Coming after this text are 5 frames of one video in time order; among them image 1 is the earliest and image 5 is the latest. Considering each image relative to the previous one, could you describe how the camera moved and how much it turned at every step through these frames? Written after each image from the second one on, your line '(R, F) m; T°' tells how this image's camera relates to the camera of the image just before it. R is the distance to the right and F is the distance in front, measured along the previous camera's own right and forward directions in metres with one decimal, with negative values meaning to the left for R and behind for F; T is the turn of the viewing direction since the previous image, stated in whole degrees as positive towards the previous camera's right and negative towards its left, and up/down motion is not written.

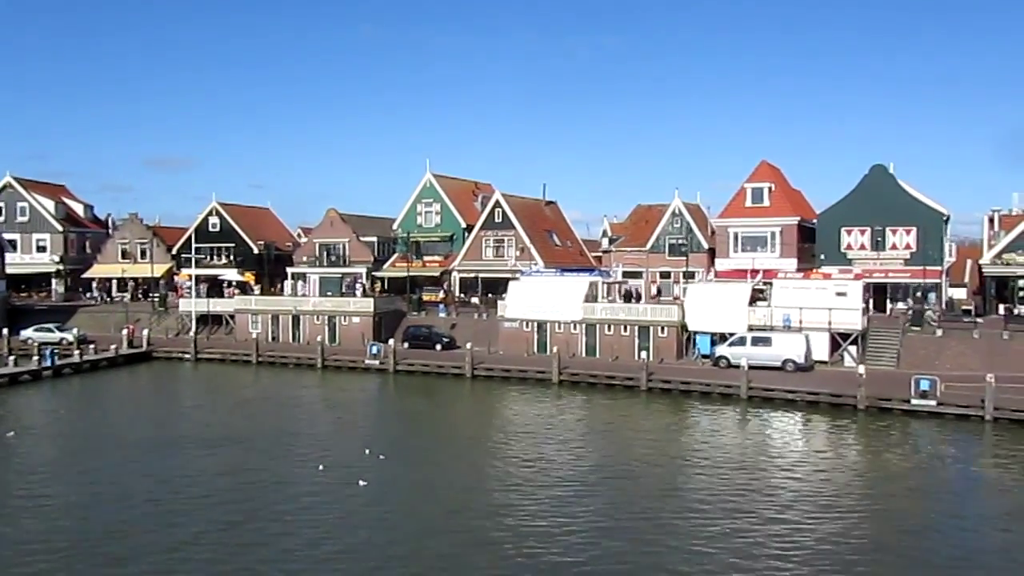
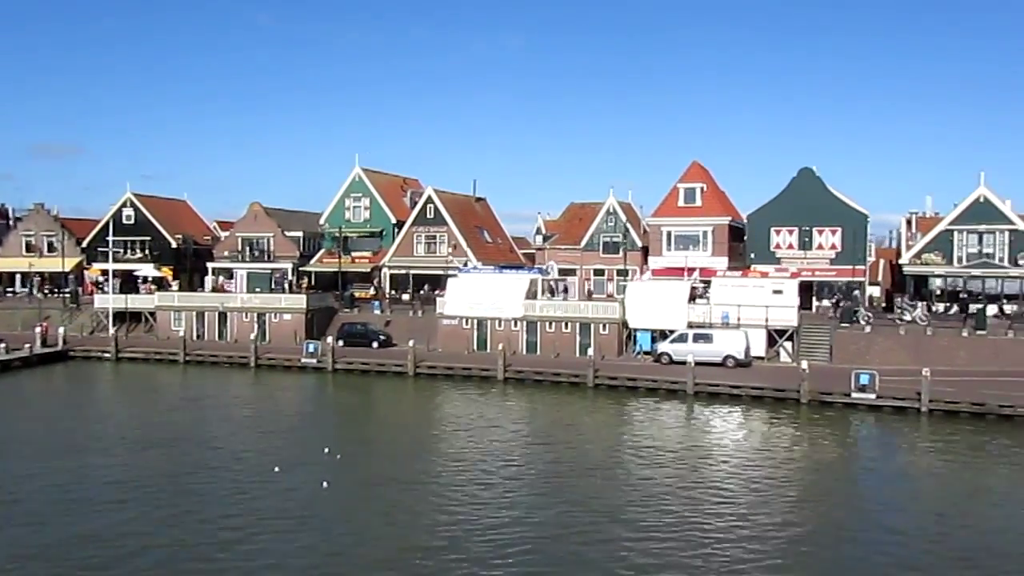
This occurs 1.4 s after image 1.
(-2.3, +0.5) m; +7°
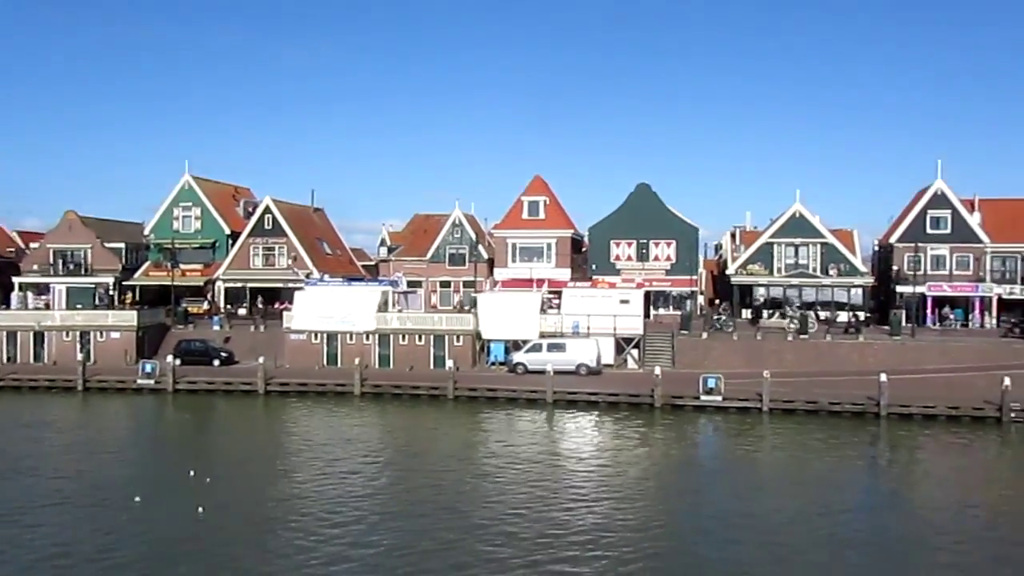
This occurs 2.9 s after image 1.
(-2.3, +0.3) m; +12°
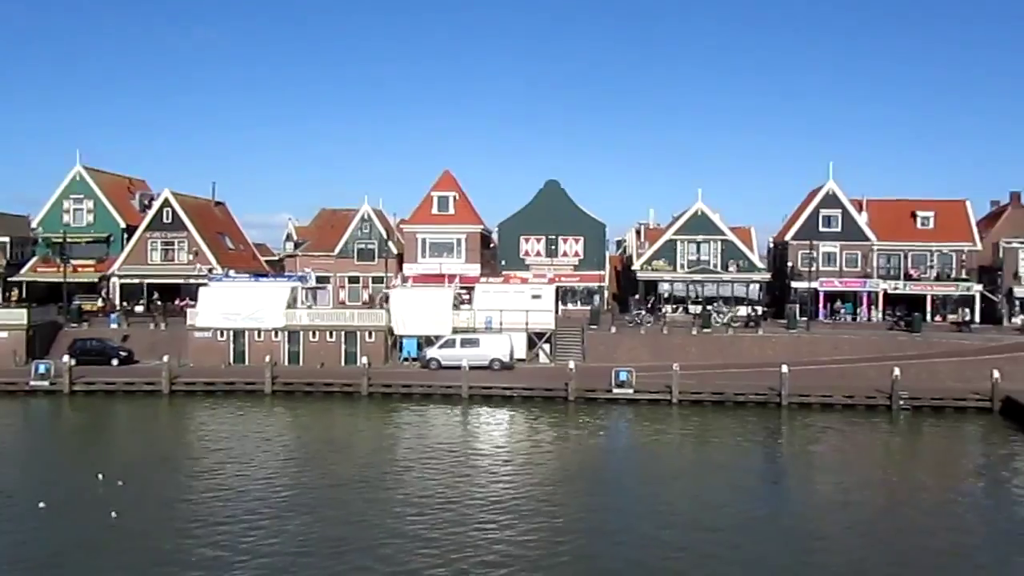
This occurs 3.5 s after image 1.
(-0.9, -0.1) m; +7°
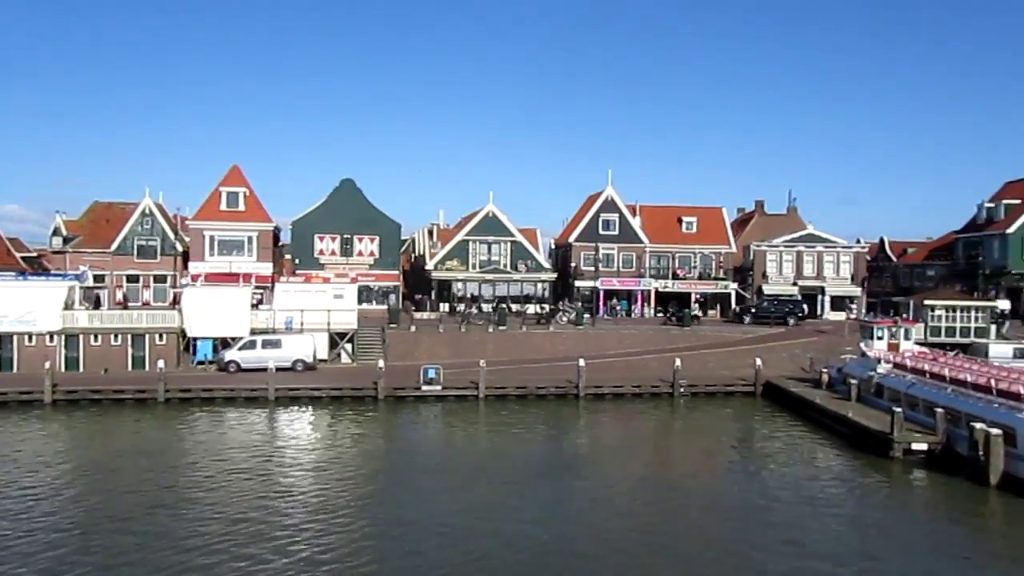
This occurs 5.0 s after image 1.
(-2.5, -0.5) m; +16°
